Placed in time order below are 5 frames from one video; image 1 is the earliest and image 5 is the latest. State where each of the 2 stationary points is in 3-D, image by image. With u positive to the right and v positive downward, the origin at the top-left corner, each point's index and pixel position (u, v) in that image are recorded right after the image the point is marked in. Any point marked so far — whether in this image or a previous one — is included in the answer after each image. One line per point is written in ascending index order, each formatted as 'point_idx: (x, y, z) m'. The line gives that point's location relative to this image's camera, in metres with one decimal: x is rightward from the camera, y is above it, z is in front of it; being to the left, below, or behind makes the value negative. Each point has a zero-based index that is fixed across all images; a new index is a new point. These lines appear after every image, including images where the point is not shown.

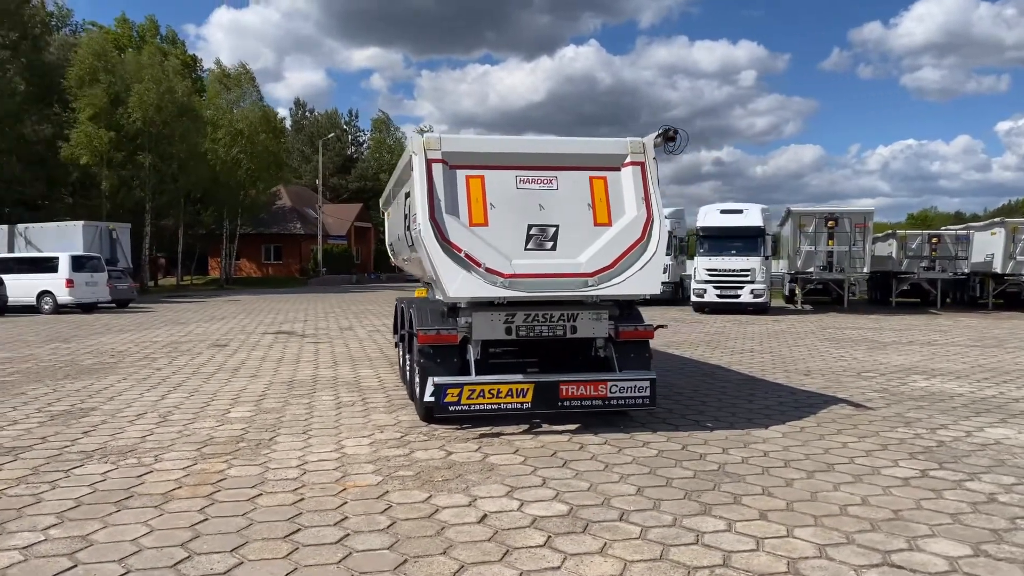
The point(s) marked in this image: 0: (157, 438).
0: (-2.9, -1.2, +6.6) m
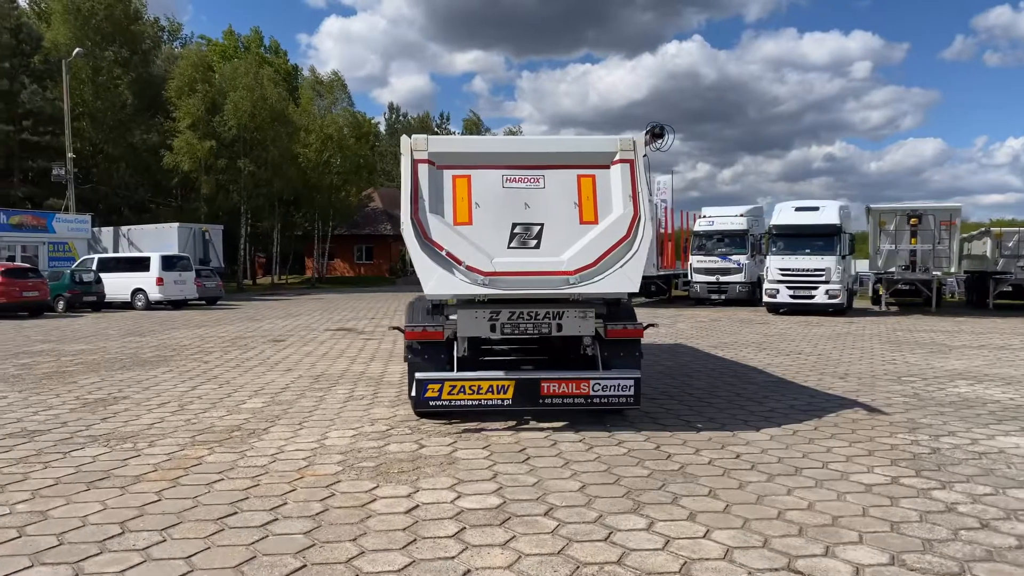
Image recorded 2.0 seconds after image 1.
0: (-3.0, -1.2, +7.1) m
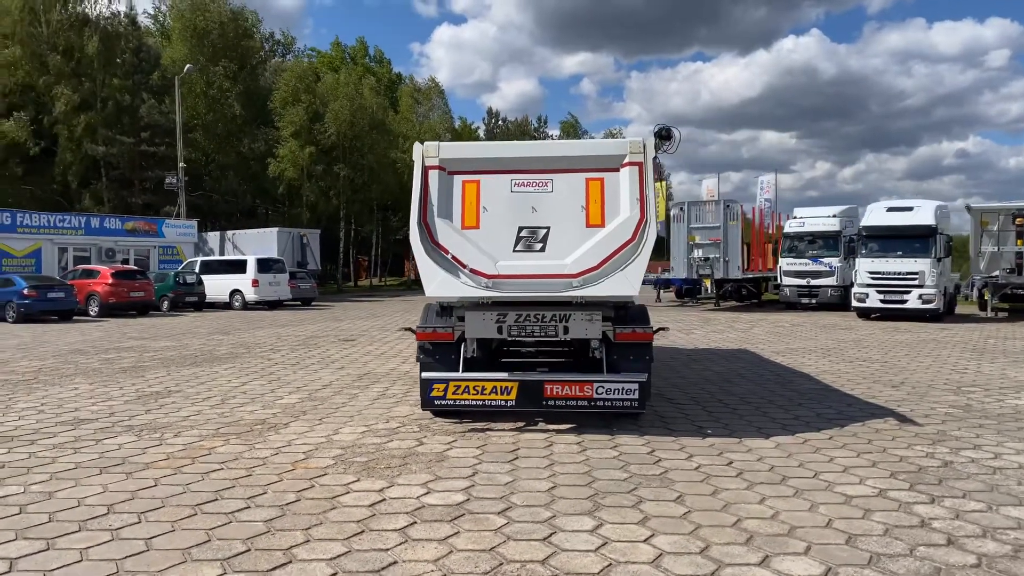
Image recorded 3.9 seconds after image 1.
0: (-2.9, -1.2, +7.6) m
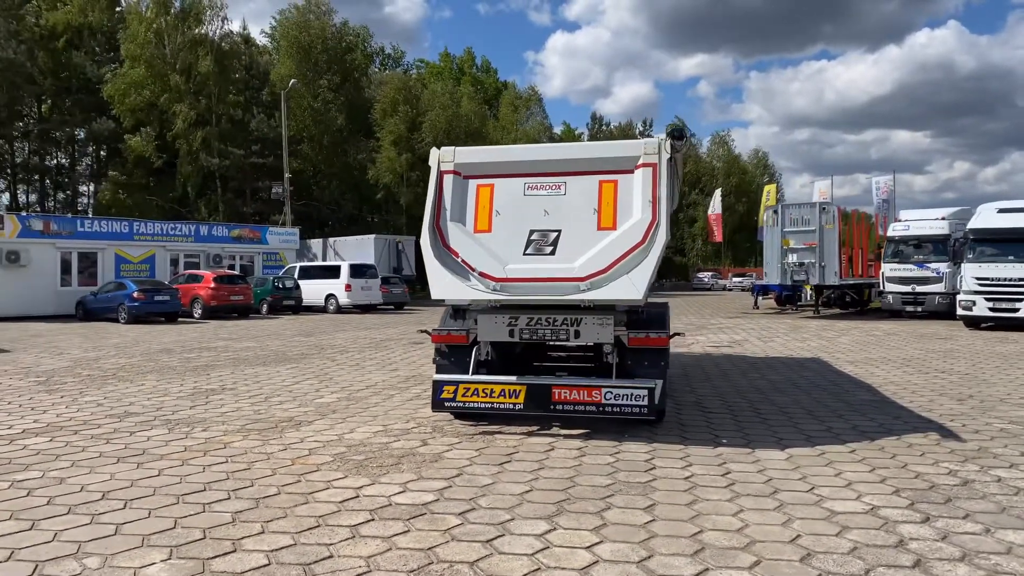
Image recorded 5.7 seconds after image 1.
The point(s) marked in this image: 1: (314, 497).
0: (-2.7, -1.2, +7.9) m
1: (-1.2, -1.3, +5.0) m
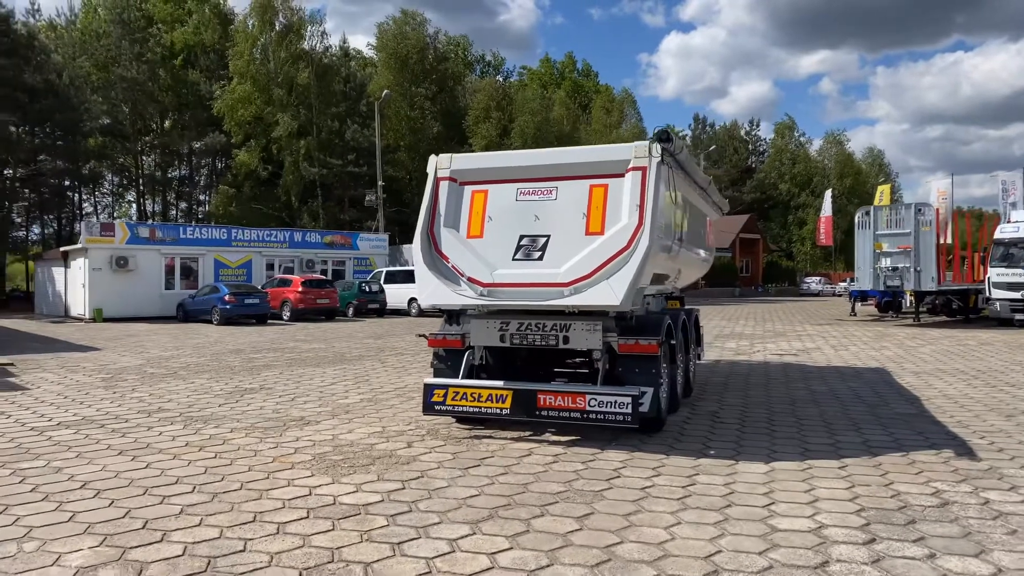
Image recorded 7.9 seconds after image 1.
0: (-2.6, -1.3, +8.3) m
1: (-1.5, -1.3, +5.2) m
